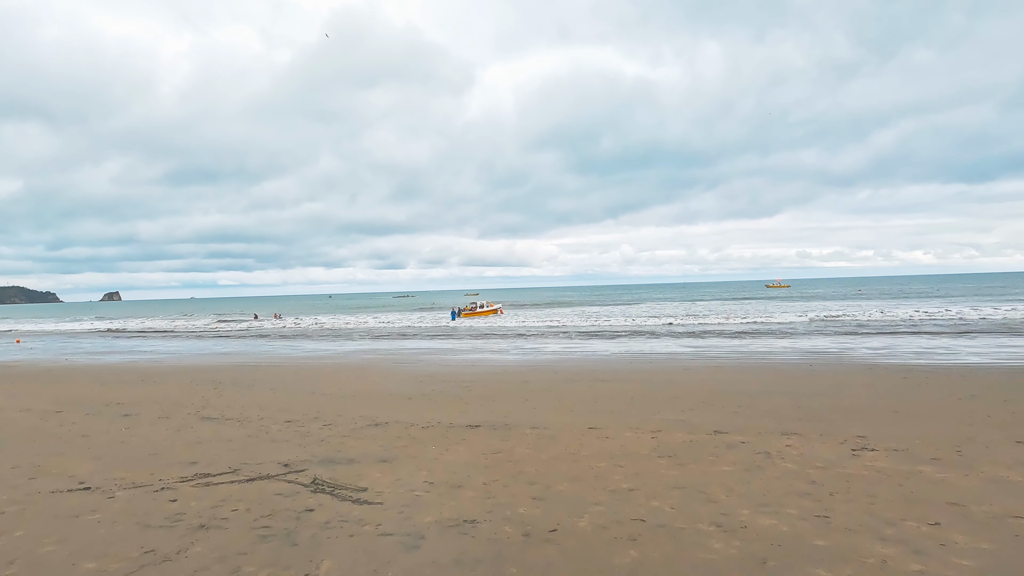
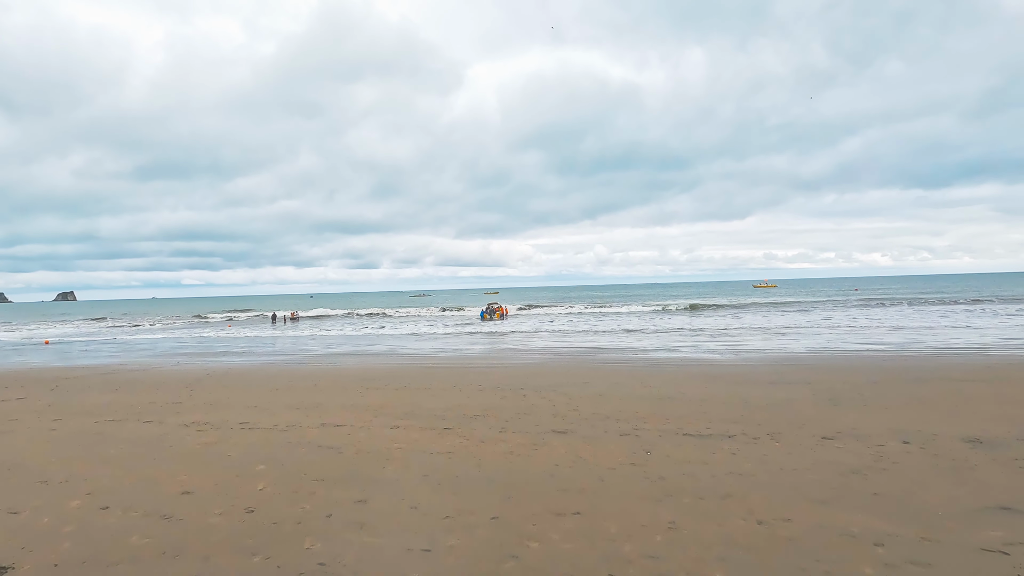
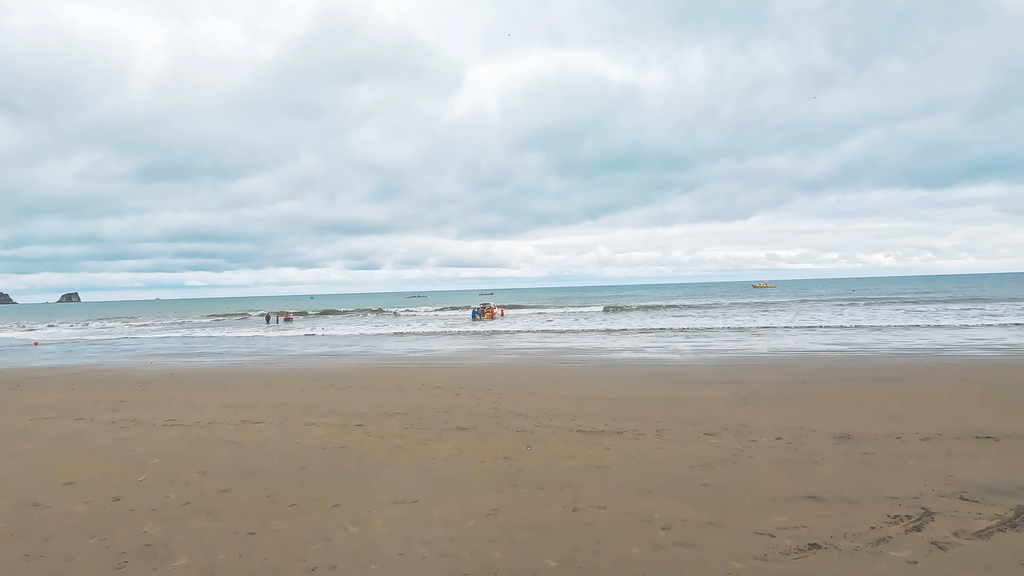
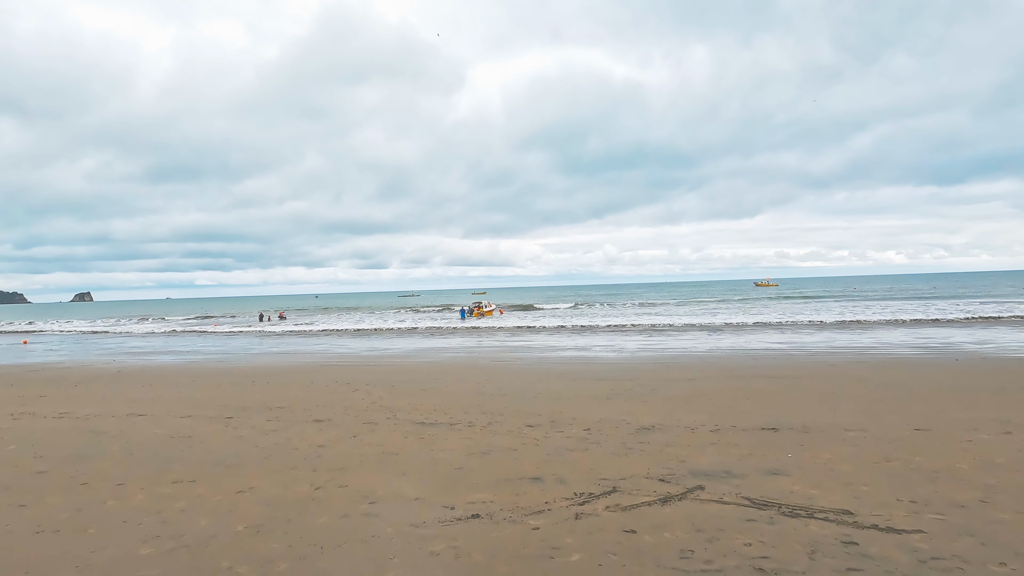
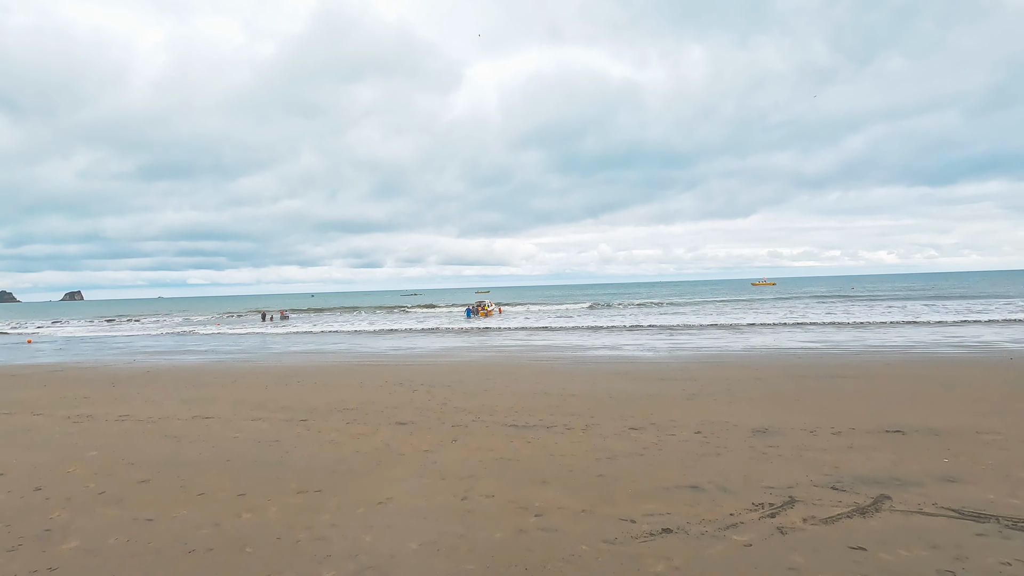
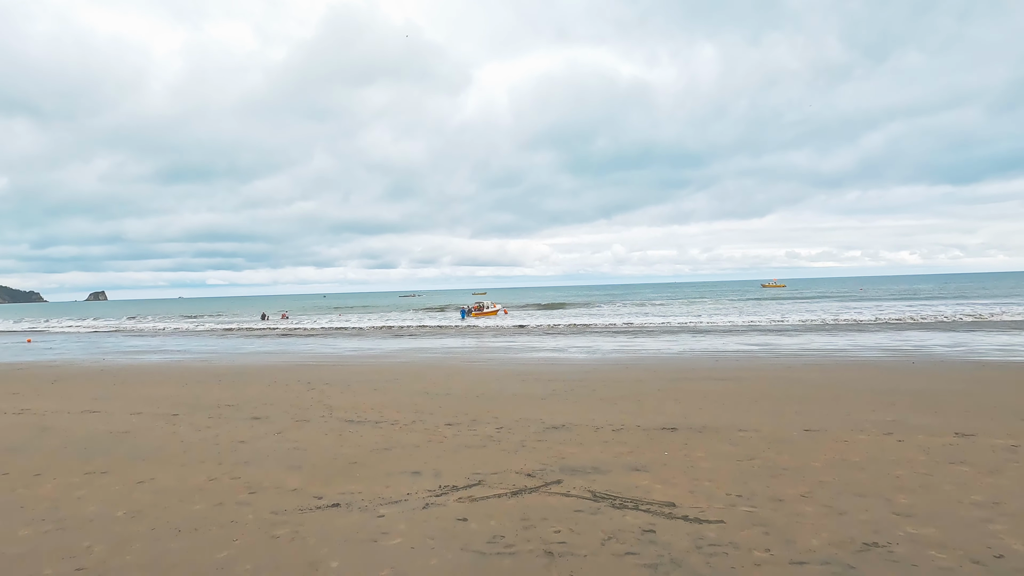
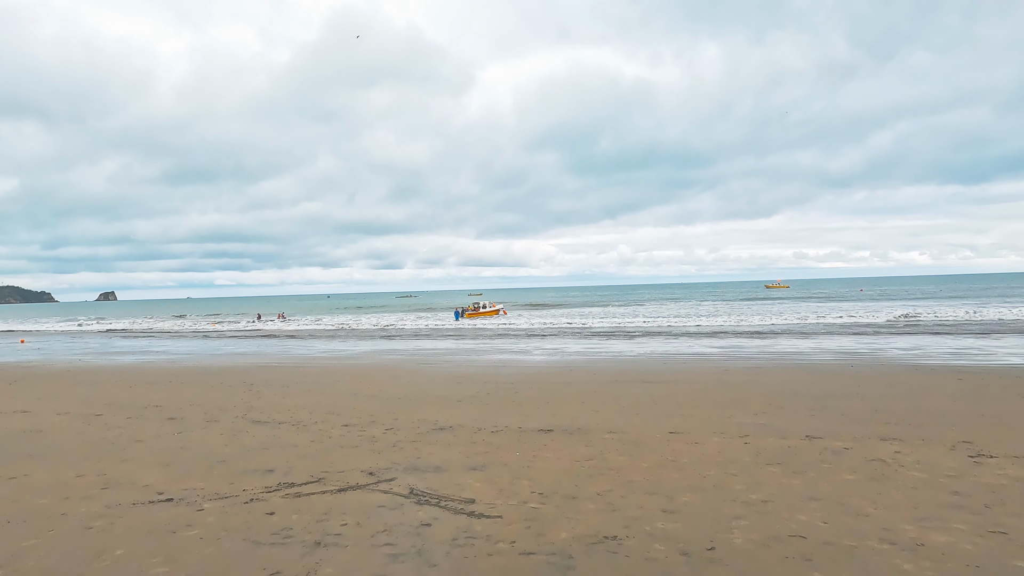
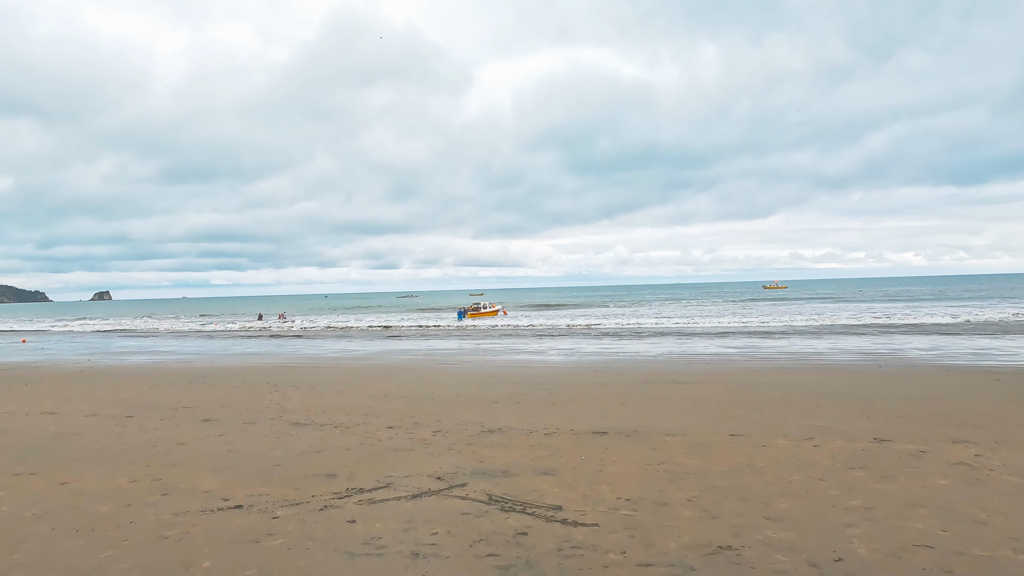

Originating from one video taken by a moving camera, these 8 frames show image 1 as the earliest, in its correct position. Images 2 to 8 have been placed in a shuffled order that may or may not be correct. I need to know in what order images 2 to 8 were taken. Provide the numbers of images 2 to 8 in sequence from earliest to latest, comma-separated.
7, 8, 6, 4, 5, 3, 2
